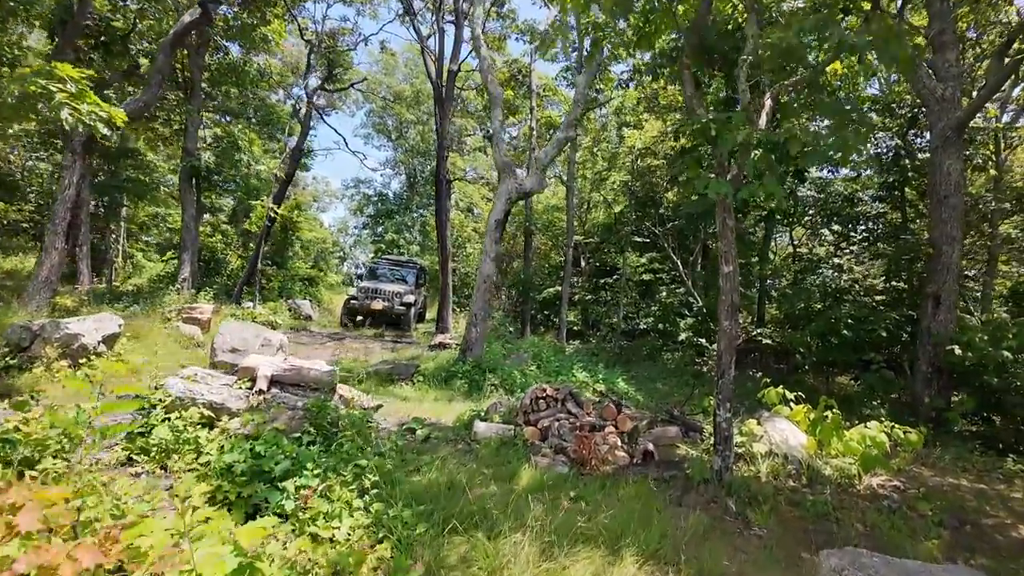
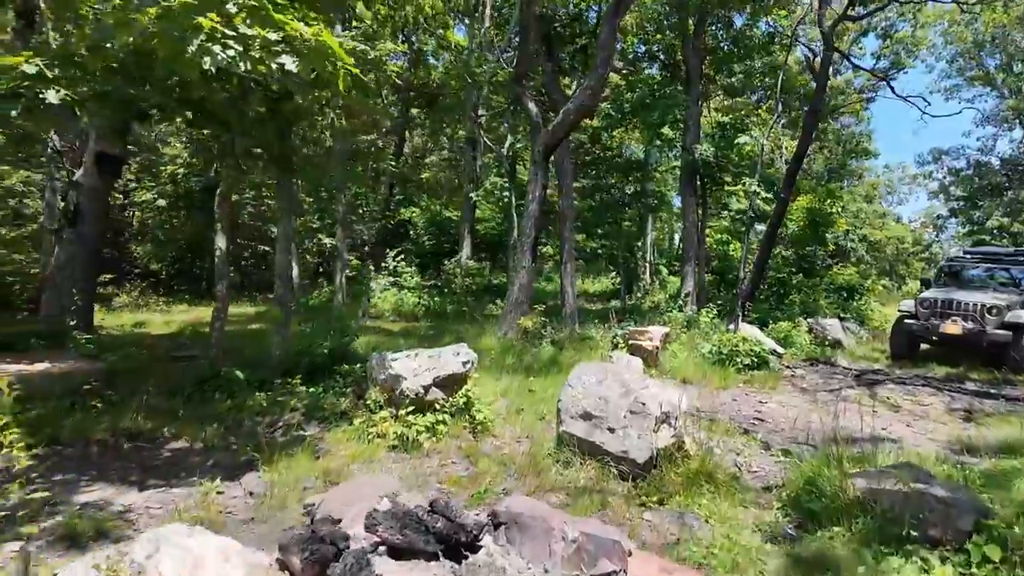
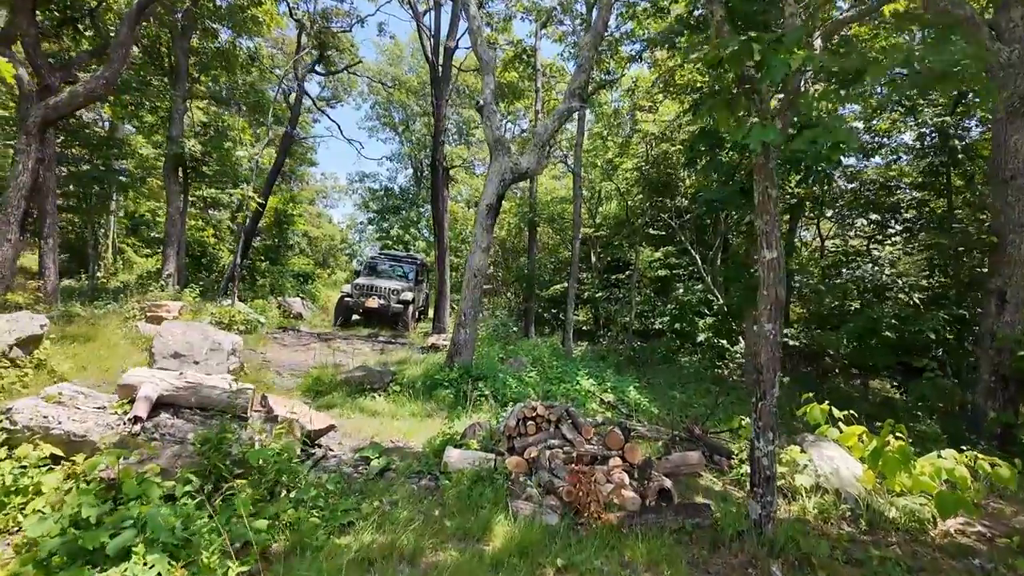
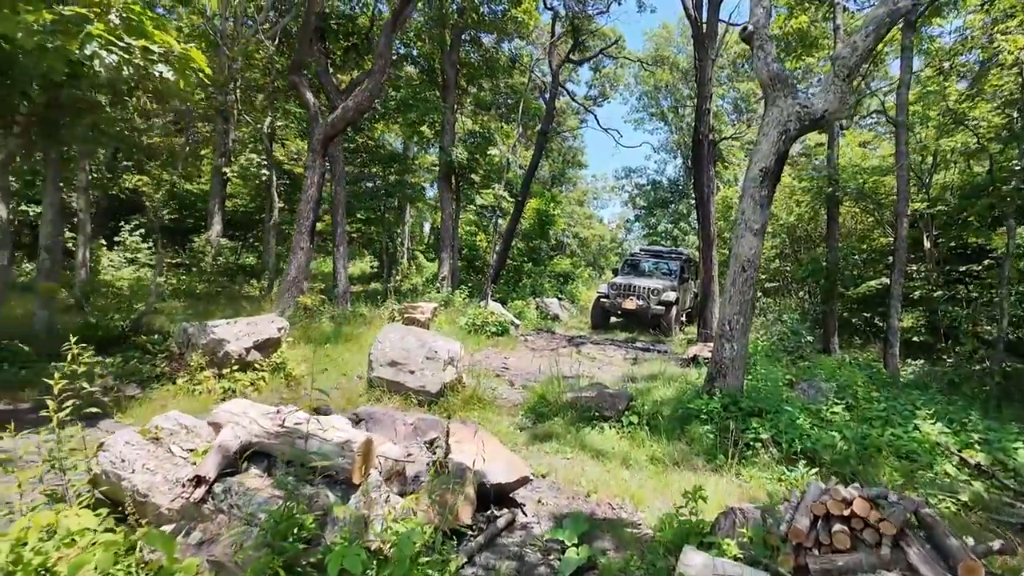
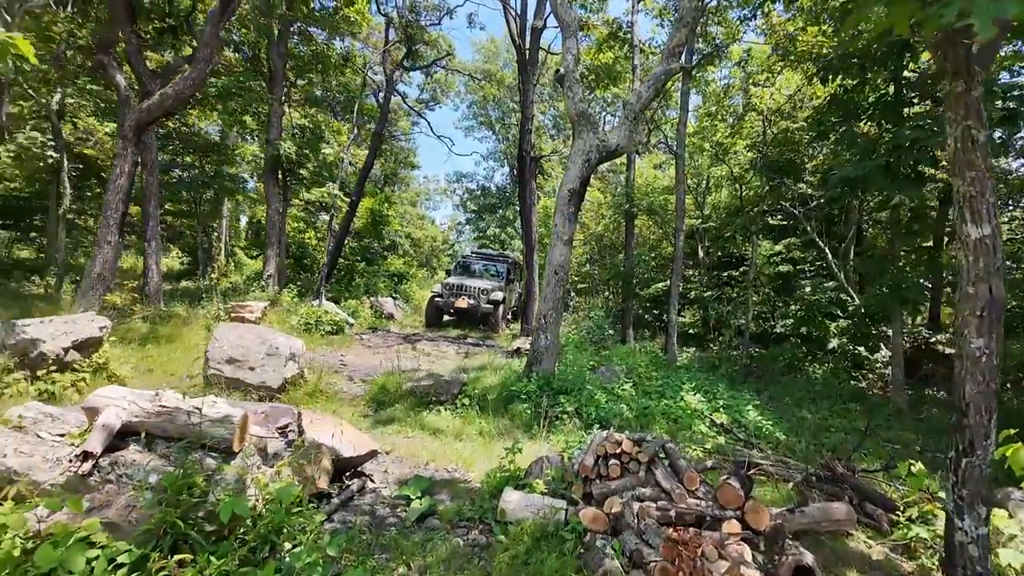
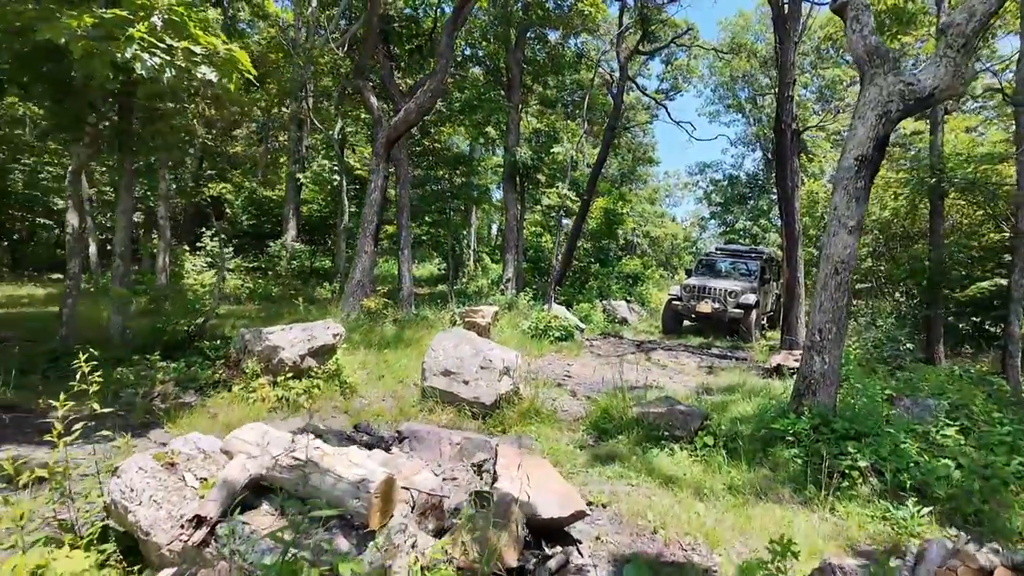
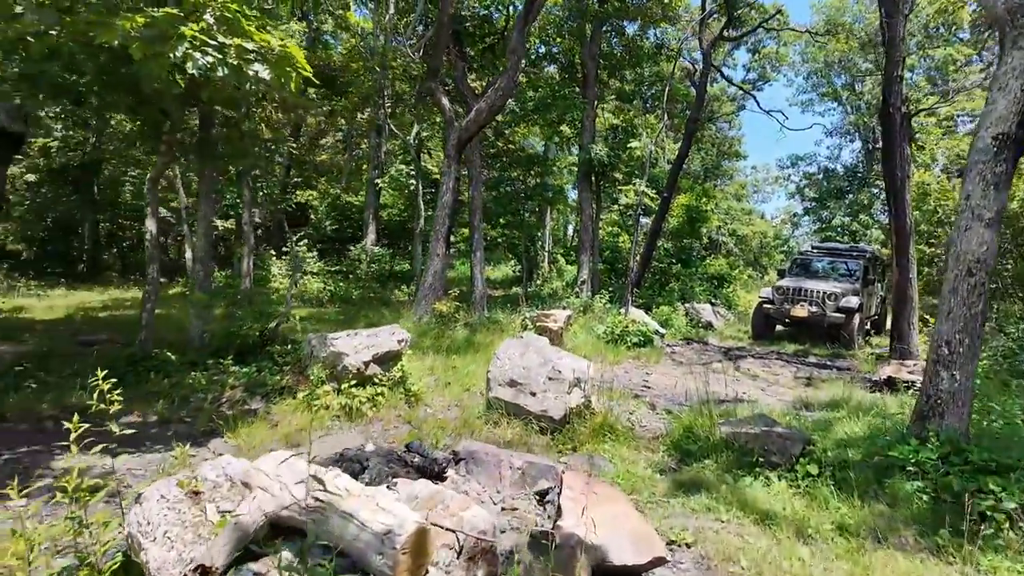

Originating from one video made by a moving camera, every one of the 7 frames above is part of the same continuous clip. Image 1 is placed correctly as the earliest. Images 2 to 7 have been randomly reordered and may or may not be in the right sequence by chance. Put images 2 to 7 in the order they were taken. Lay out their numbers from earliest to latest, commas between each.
3, 5, 4, 6, 7, 2
